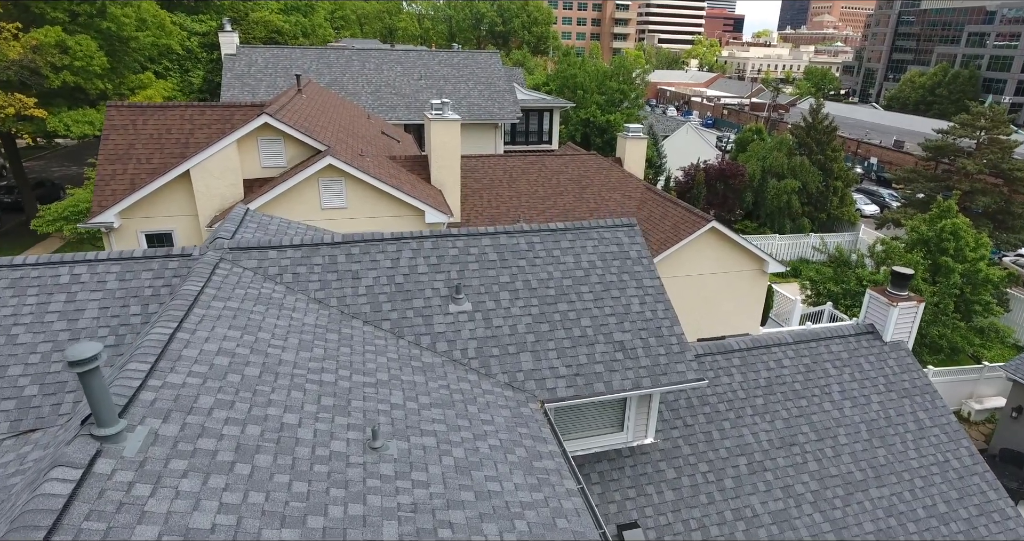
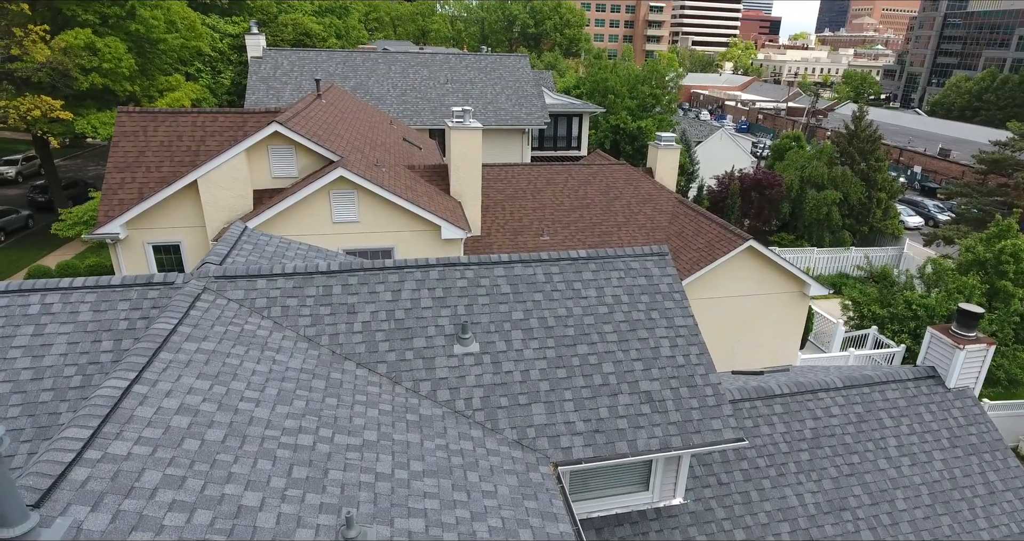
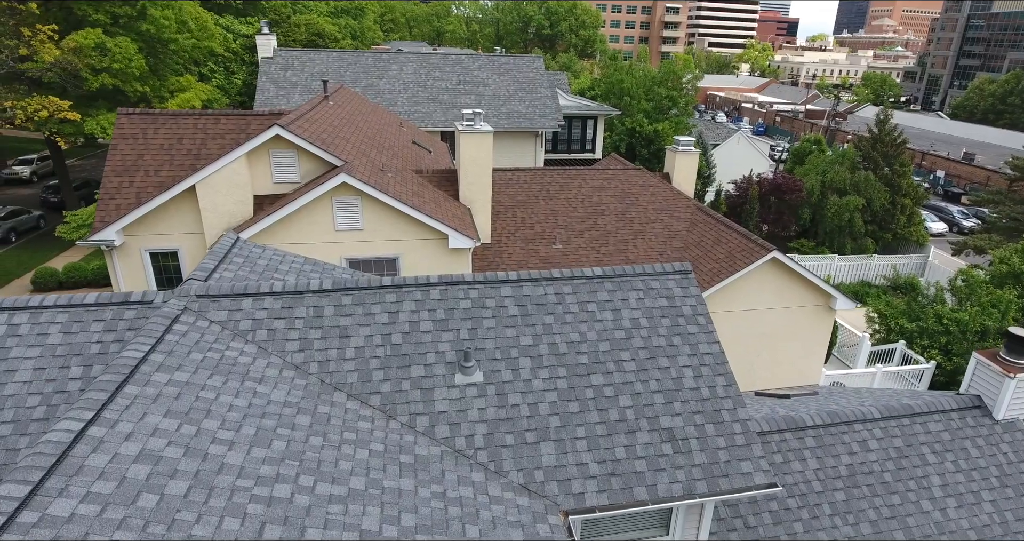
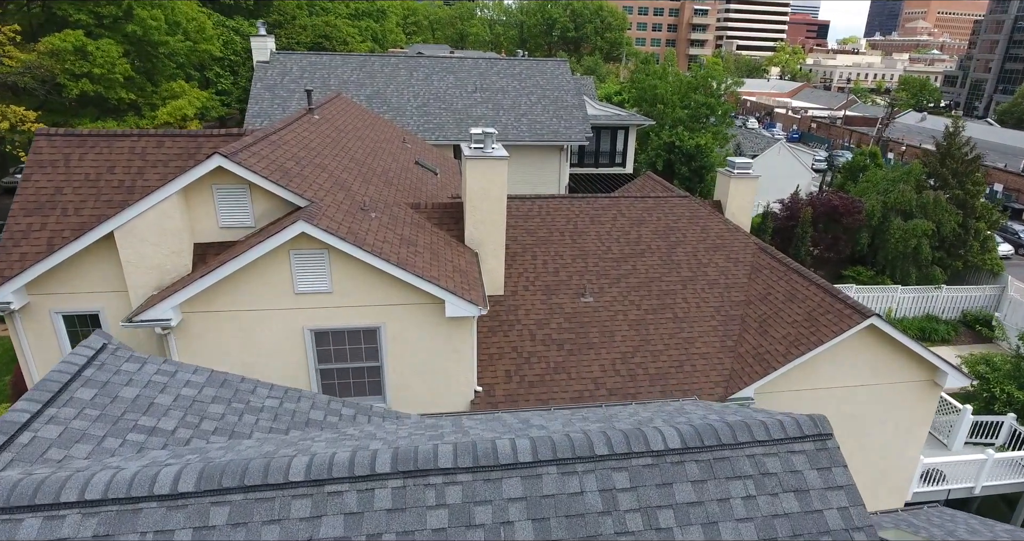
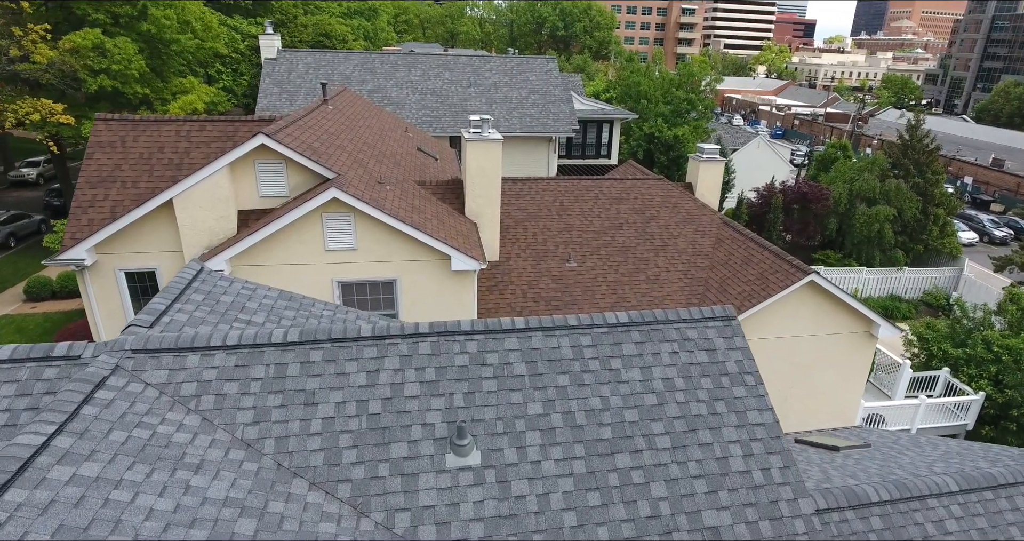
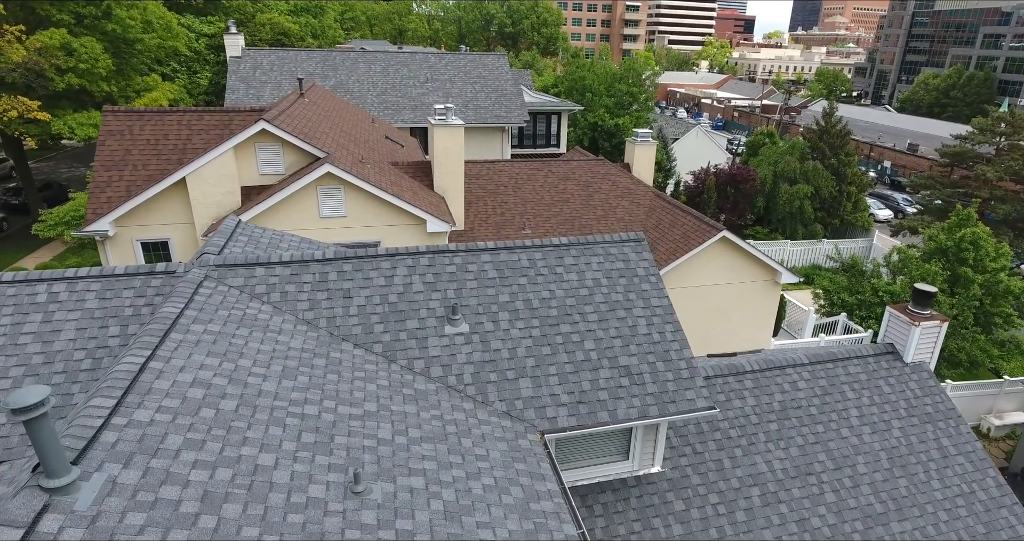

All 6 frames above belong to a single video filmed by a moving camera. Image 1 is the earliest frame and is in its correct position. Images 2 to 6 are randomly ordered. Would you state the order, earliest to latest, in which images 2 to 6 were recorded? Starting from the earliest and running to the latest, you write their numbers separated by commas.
6, 2, 3, 5, 4
